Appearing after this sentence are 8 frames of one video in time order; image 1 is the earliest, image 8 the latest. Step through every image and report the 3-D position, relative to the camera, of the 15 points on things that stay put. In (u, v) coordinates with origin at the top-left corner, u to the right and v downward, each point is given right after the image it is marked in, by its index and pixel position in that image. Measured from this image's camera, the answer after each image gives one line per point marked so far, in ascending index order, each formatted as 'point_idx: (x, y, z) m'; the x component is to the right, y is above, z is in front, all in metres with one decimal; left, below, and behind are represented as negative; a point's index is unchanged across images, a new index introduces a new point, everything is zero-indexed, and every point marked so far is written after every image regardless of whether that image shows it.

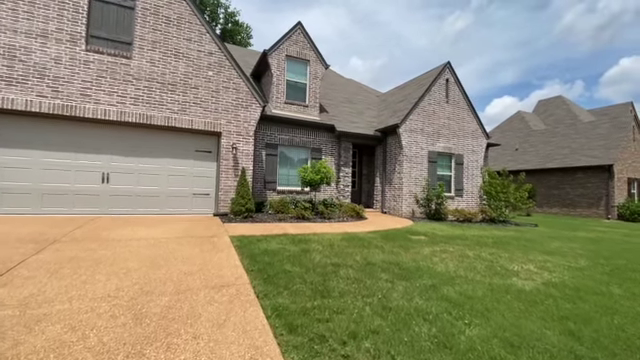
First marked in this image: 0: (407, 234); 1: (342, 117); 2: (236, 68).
0: (+2.7, -1.7, +9.2) m
1: (+1.2, +3.3, +15.5) m
2: (-3.1, +4.1, +11.0) m
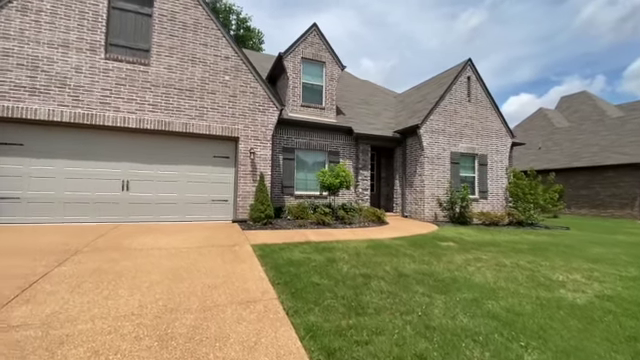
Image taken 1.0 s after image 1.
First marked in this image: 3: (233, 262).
0: (+3.4, -1.8, +8.8) m
1: (+2.0, +3.1, +15.2) m
2: (-2.4, +3.9, +10.9) m
3: (-1.7, -1.6, +5.9) m
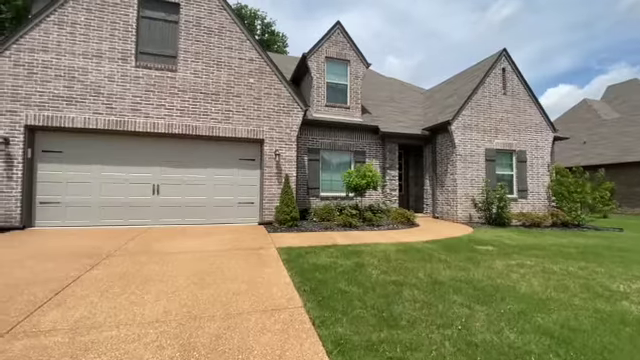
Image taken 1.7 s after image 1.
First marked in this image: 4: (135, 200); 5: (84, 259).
0: (+4.1, -1.7, +8.2) m
1: (+3.3, +3.1, +14.7) m
2: (-1.6, +3.8, +10.8) m
3: (-1.2, -1.7, +5.8) m
4: (-6.0, -0.7, +9.6) m
5: (-4.6, -1.6, +5.8) m
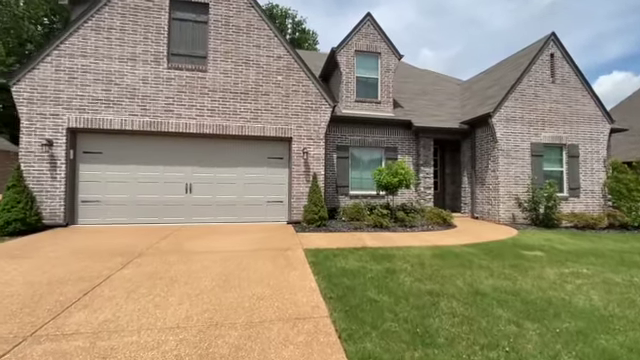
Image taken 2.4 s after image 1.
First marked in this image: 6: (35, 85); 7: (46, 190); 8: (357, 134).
0: (+4.9, -1.7, +7.4) m
1: (+4.7, +3.2, +13.9) m
2: (-0.6, +3.9, +10.6) m
3: (-0.7, -1.7, +5.6) m
4: (-5.0, -0.6, +9.9) m
5: (-4.1, -1.6, +6.0) m
6: (-8.7, +2.9, +9.0) m
7: (-8.2, -0.3, +9.0) m
8: (+1.5, +1.9, +12.5) m
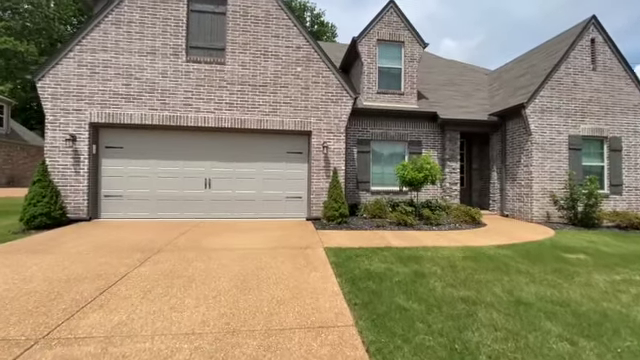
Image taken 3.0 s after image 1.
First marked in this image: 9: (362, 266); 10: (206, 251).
0: (+5.4, -1.6, +6.8) m
1: (+5.6, +3.4, +13.2) m
2: (+0.2, +4.1, +10.1) m
3: (-0.3, -1.6, +5.3) m
4: (-4.3, -0.5, +9.8) m
5: (-3.7, -1.5, +5.9) m
6: (-8.0, +3.0, +9.1) m
7: (-7.6, -0.1, +9.1) m
8: (+2.4, +2.1, +12.0) m
9: (+0.8, -1.6, +5.4) m
10: (-2.4, -1.5, +6.2) m
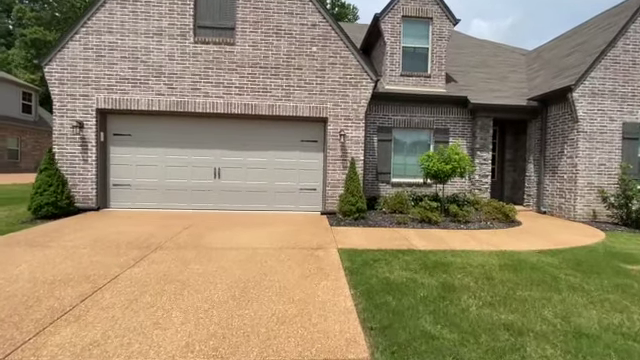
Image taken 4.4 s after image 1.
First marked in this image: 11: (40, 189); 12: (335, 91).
0: (+5.6, -1.5, +5.7) m
1: (+6.3, +3.8, +11.9) m
2: (+0.7, +4.3, +9.2) m
3: (-0.1, -1.5, +4.6) m
4: (-3.9, -0.1, +9.4) m
5: (-3.4, -1.3, +5.4) m
6: (-7.5, +3.4, +8.8) m
7: (-7.2, +0.2, +8.8) m
8: (+3.0, +2.5, +11.0) m
9: (+0.9, -1.5, +4.6) m
10: (-2.1, -1.3, +5.6) m
11: (-7.5, -0.2, +7.9) m
12: (+0.5, +2.8, +9.2) m
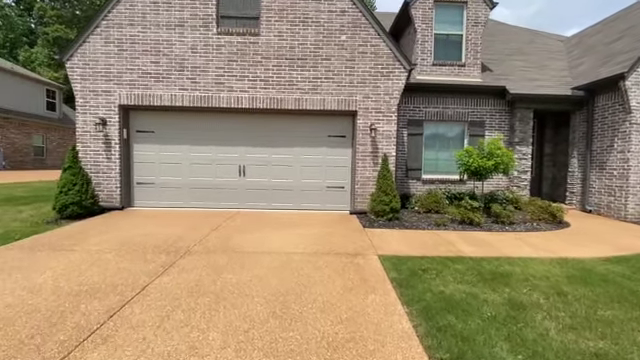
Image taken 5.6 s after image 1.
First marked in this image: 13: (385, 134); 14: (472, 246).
0: (+6.3, -1.5, +5.0) m
1: (+7.3, +3.9, +11.1) m
2: (+1.5, +4.4, +8.6) m
3: (+0.5, -1.5, +4.2) m
4: (-3.0, -0.1, +9.0) m
5: (-2.7, -1.3, +5.1) m
6: (-6.7, +3.4, +8.5) m
7: (-6.3, +0.3, +8.6) m
8: (+3.9, +2.6, +10.3) m
9: (+1.6, -1.5, +4.1) m
10: (-1.4, -1.3, +5.3) m
11: (-6.7, -0.2, +7.8) m
12: (+1.3, +2.8, +8.7) m
13: (+1.9, +1.4, +8.7) m
14: (+3.1, -1.3, +6.0) m
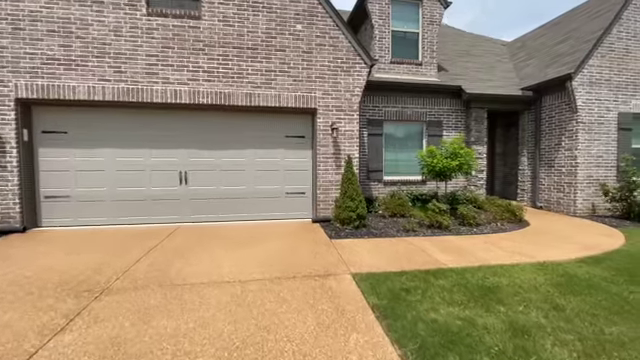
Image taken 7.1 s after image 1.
0: (+5.8, -1.5, +5.0) m
1: (+5.6, +3.9, +11.2) m
2: (+0.3, +4.3, +7.8) m
3: (+0.2, -1.6, +3.3) m
4: (-4.1, -0.3, +7.6) m
5: (-3.2, -1.5, +3.8) m
6: (-7.8, +3.1, +6.5) m
7: (-7.3, -0.1, +6.7) m
8: (+2.5, +2.5, +9.9) m
9: (+1.2, -1.6, +3.4) m
10: (-1.9, -1.5, +4.1) m
11: (-7.6, -0.6, +5.8) m
12: (+0.1, +2.7, +7.9) m
13: (+0.7, +1.3, +8.0) m
14: (+2.4, -1.3, +5.5) m
